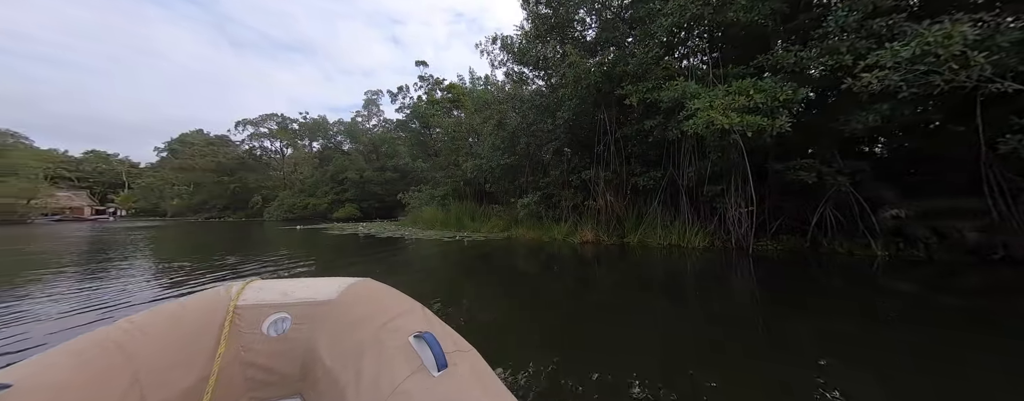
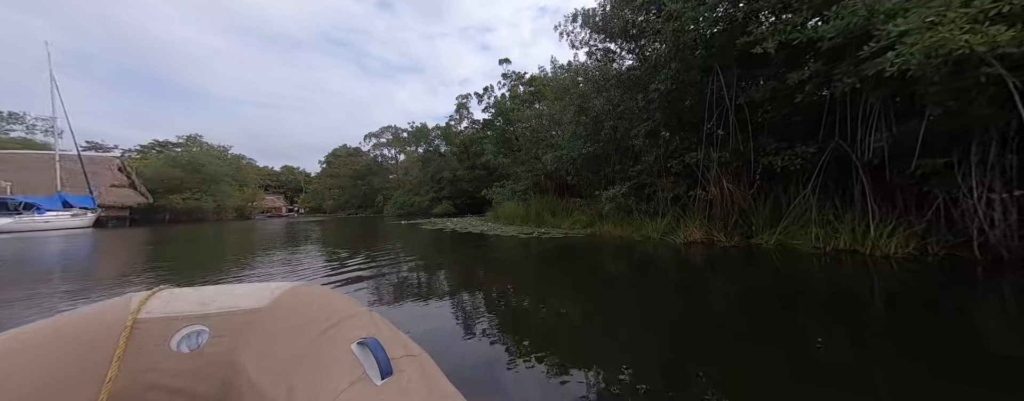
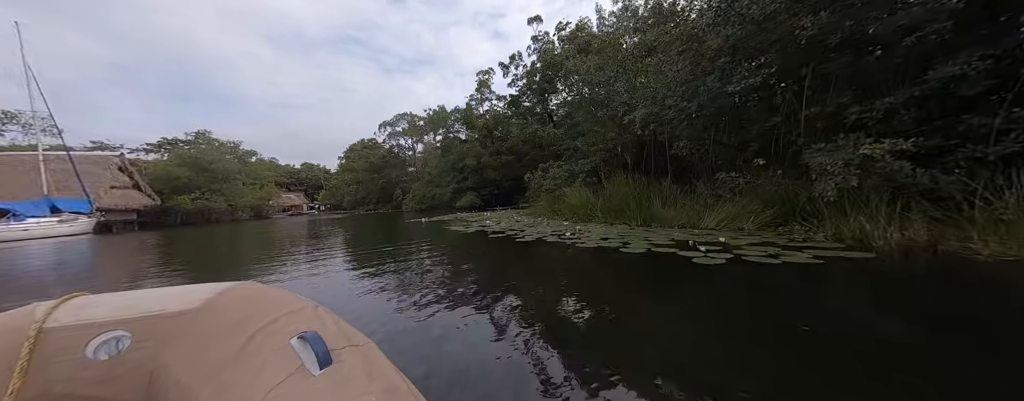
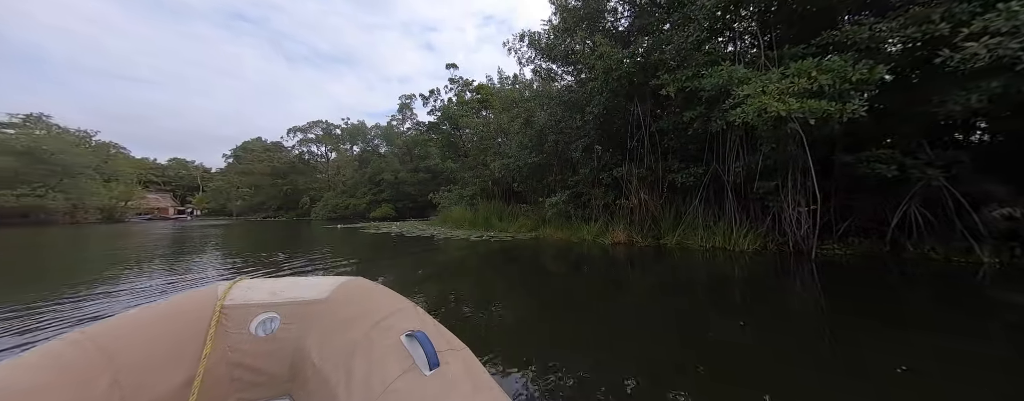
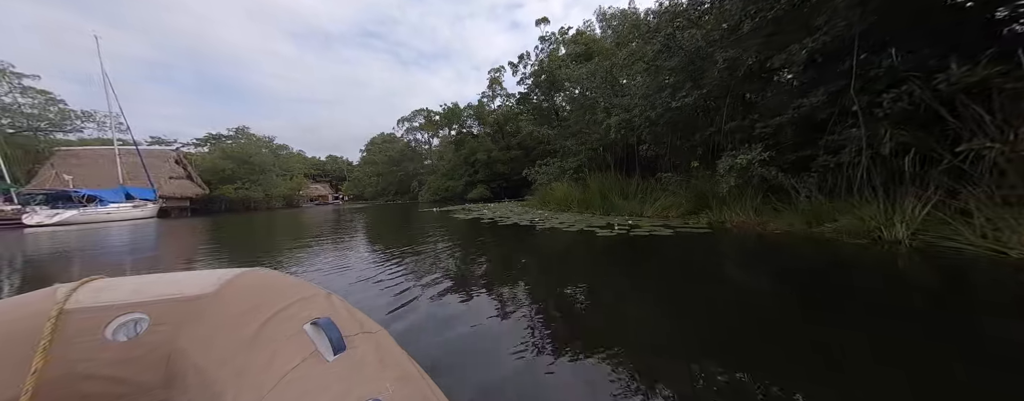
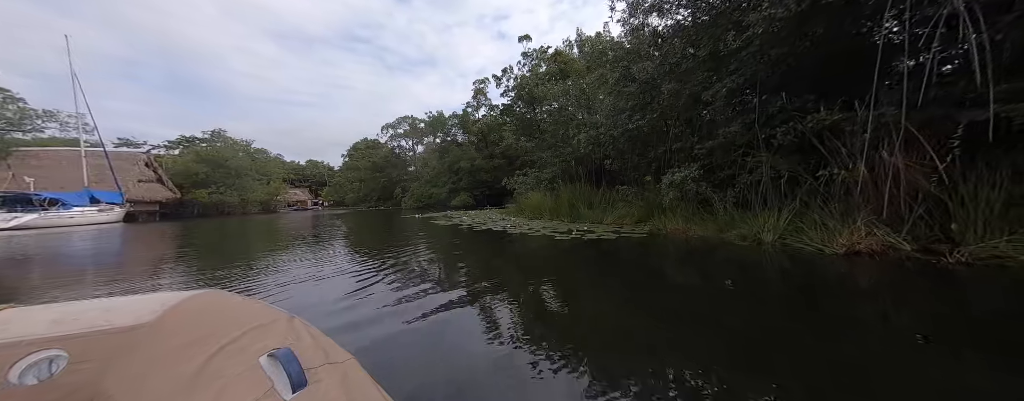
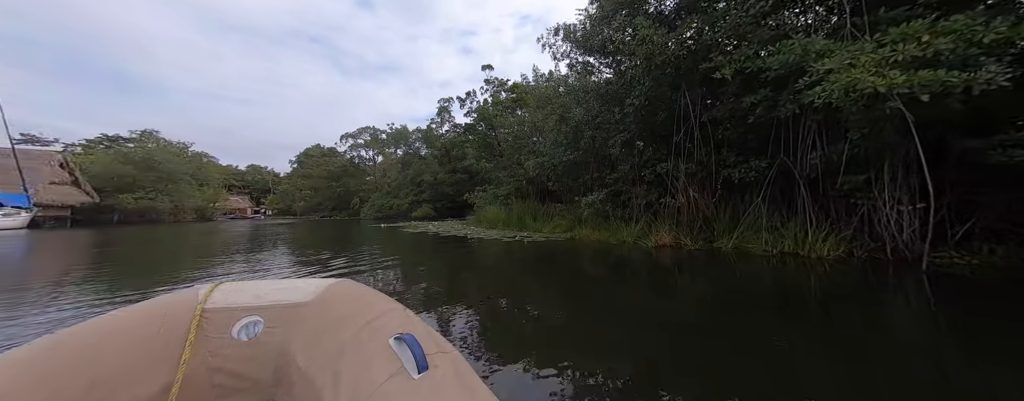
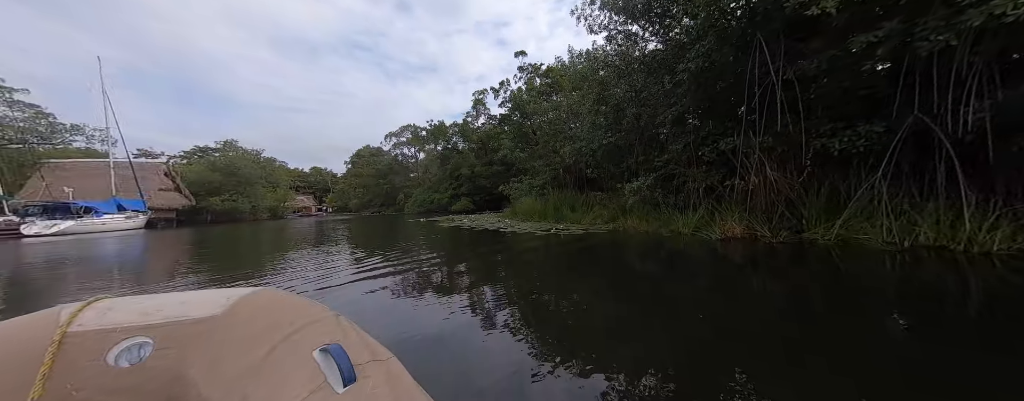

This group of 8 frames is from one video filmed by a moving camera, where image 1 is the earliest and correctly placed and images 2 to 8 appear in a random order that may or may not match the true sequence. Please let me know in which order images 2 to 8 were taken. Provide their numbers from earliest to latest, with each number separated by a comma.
4, 7, 2, 8, 6, 5, 3
